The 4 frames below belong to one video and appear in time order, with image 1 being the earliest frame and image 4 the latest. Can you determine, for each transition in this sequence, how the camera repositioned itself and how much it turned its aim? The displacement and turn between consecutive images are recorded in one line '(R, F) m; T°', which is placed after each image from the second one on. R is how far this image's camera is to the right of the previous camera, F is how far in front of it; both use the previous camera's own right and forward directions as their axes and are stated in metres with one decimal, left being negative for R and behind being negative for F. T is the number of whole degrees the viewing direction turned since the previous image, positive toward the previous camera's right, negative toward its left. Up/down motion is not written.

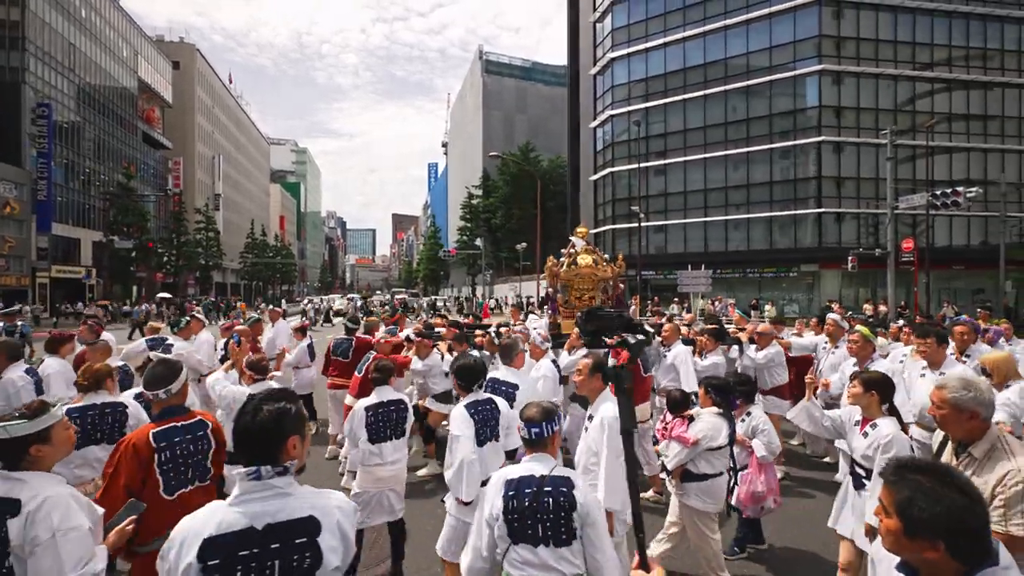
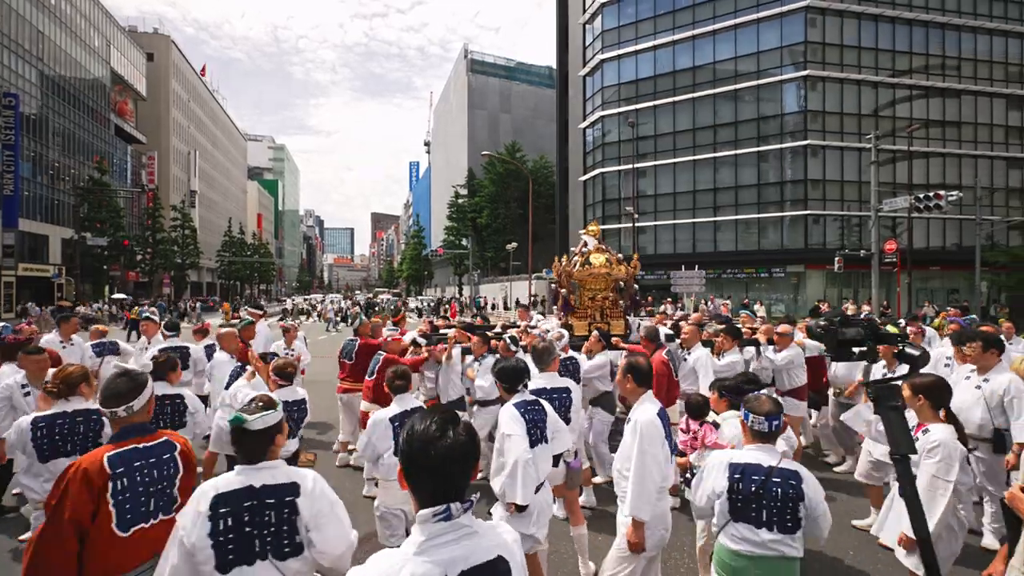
(-0.9, +0.1) m; +3°
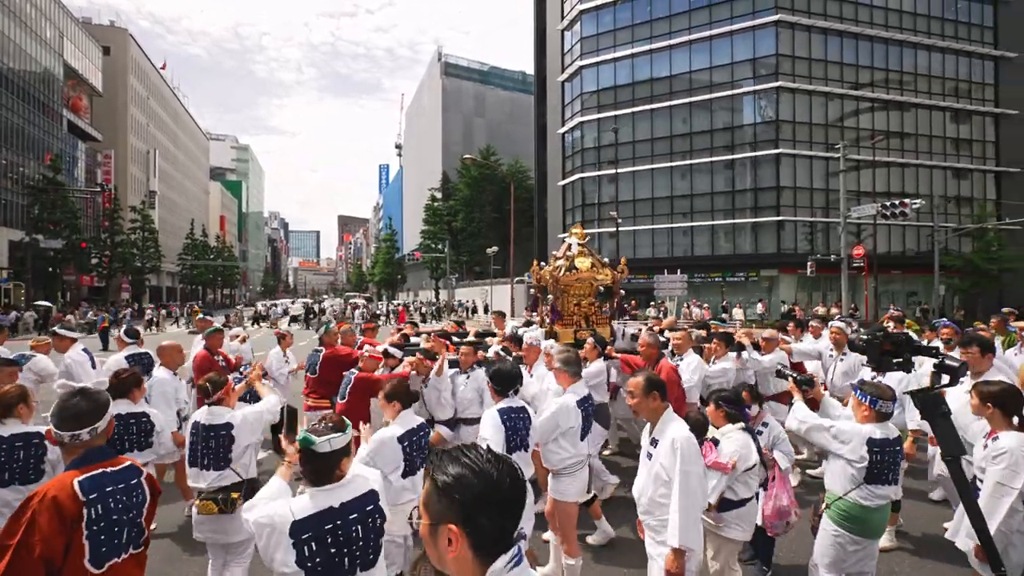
(-1.1, 0.0) m; +4°
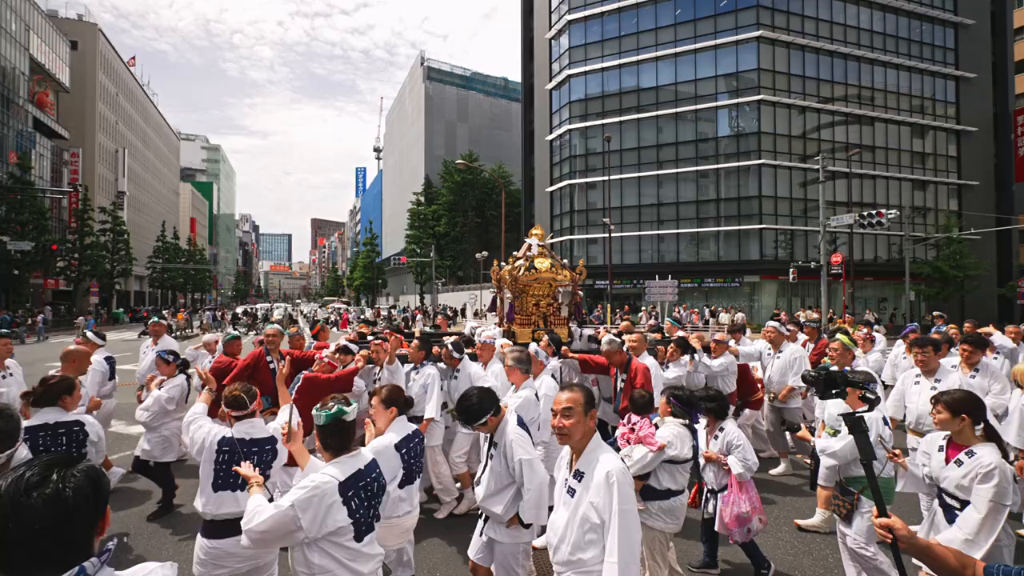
(-1.3, 0.0) m; +4°
